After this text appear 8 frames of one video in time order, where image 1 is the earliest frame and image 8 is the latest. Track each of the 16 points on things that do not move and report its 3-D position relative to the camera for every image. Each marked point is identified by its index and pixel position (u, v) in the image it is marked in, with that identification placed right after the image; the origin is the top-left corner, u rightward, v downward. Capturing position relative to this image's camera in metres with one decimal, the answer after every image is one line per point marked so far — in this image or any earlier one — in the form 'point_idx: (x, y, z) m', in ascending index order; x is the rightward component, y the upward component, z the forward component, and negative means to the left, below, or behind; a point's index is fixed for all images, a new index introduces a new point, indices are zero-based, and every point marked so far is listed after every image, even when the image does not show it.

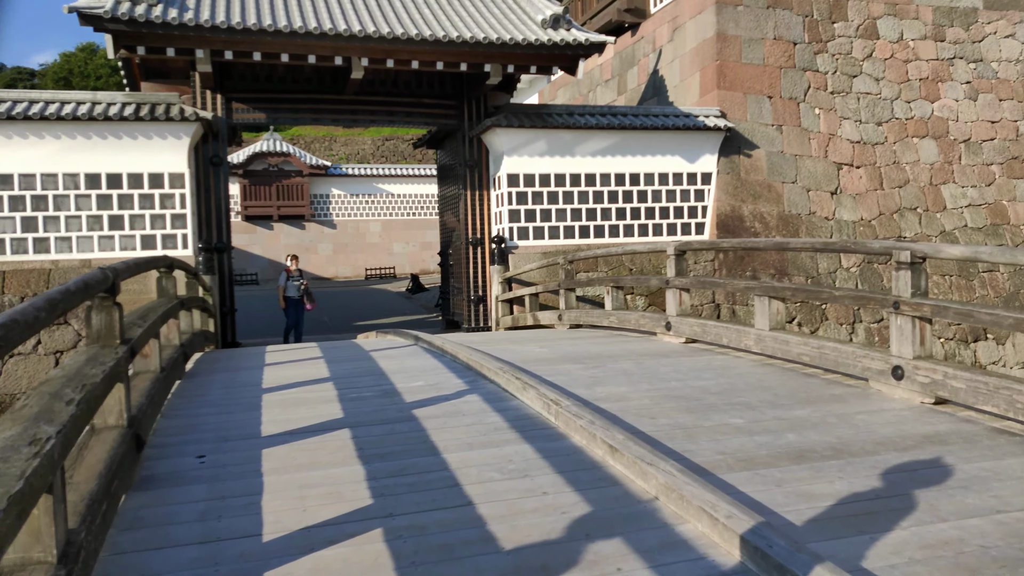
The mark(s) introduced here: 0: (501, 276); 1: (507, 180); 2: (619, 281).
0: (-0.2, +0.2, +9.7) m
1: (-0.1, +1.4, +9.8) m
2: (+0.9, +0.1, +6.6) m
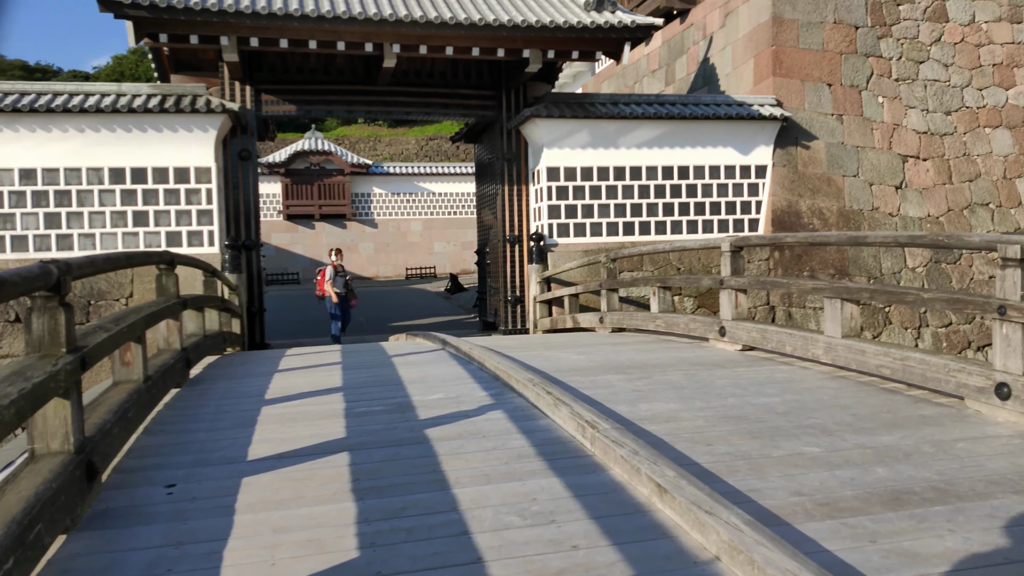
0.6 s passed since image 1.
0: (+0.3, +0.2, +9.2) m
1: (+0.4, +1.4, +9.3) m
2: (+1.2, +0.1, +6.0) m
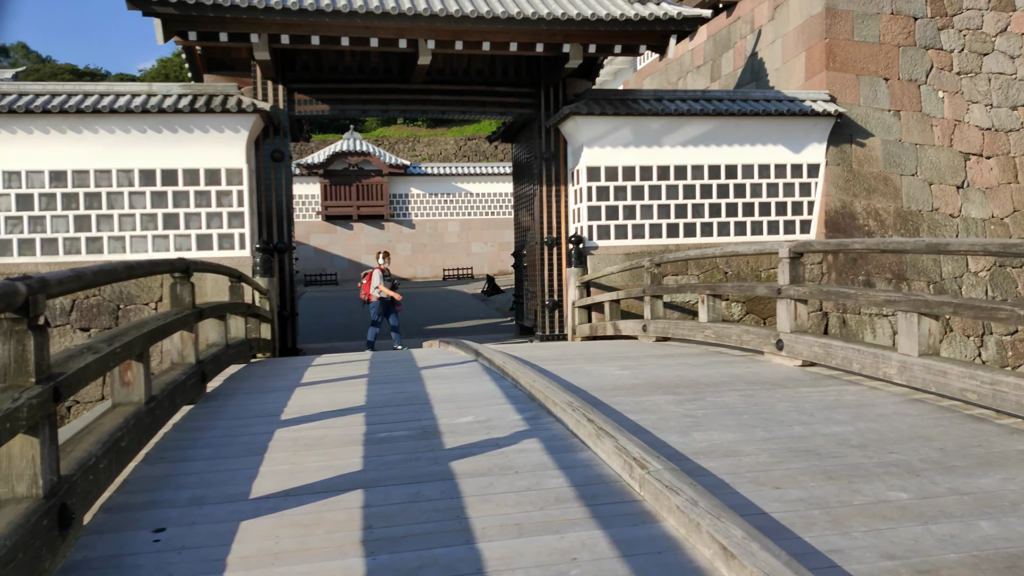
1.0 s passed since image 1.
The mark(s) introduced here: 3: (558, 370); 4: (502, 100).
0: (+0.7, +0.1, +8.8) m
1: (+0.9, +1.3, +8.9) m
2: (+1.5, 0.0, +5.6) m
3: (+0.3, -0.5, +4.6) m
4: (-0.1, +2.3, +9.4) m
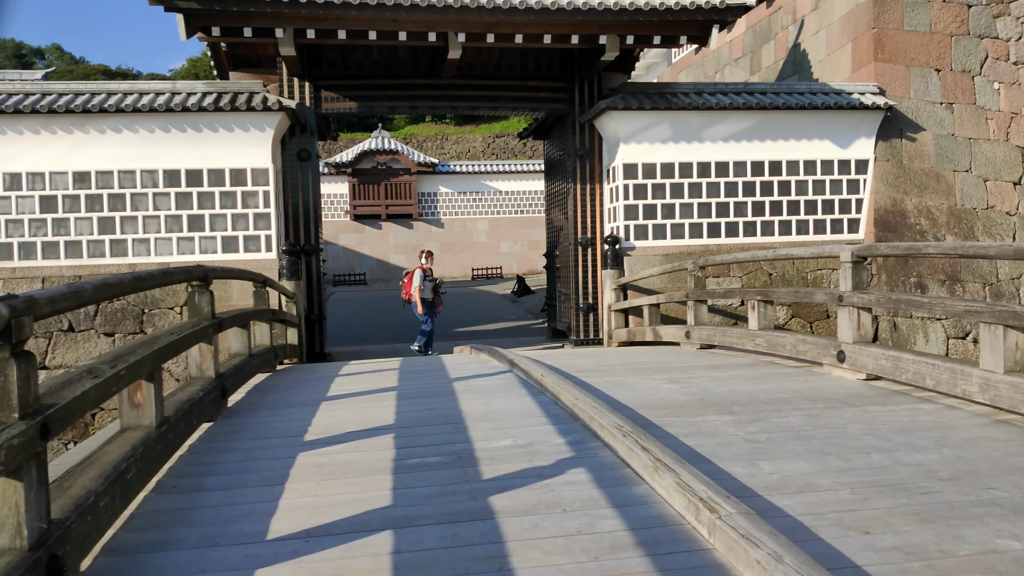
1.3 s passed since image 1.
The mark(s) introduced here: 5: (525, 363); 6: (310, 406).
0: (+1.1, +0.1, +8.5) m
1: (+1.2, +1.3, +8.6) m
2: (+1.7, 0.0, +5.2) m
3: (+0.5, -0.5, +4.3) m
4: (+0.3, +2.2, +9.1) m
5: (+0.1, -0.4, +4.6) m
6: (-1.0, -0.6, +4.0) m
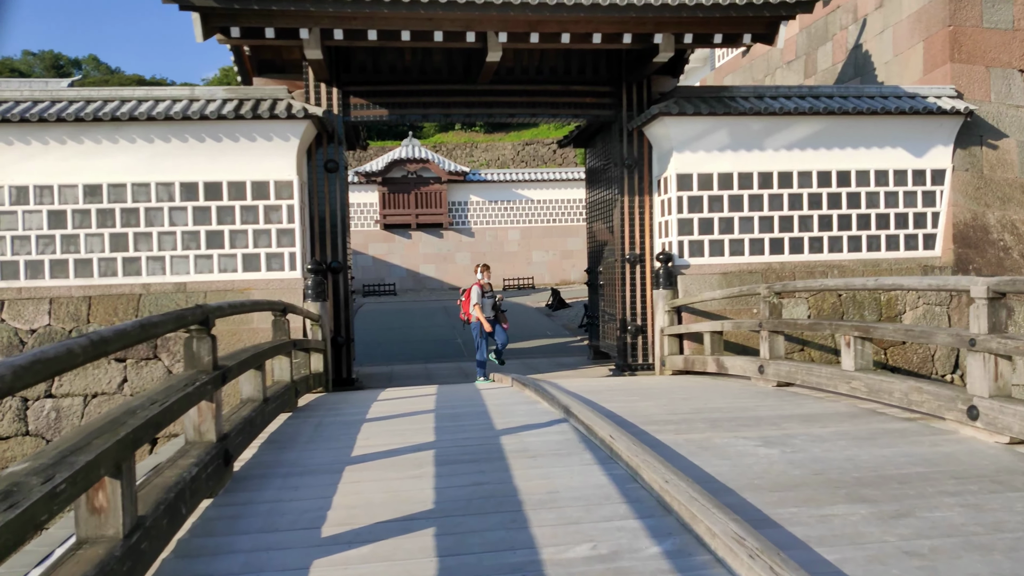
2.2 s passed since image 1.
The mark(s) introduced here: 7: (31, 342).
0: (+1.5, -0.1, +7.7) m
1: (+1.6, +1.1, +7.8) m
2: (+2.0, -0.2, +4.4) m
3: (+0.8, -0.7, +3.5) m
4: (+0.7, +2.0, +8.4) m
5: (+0.4, -0.6, +3.9) m
6: (-0.8, -0.8, +3.3) m
7: (-4.4, -0.5, +7.1) m
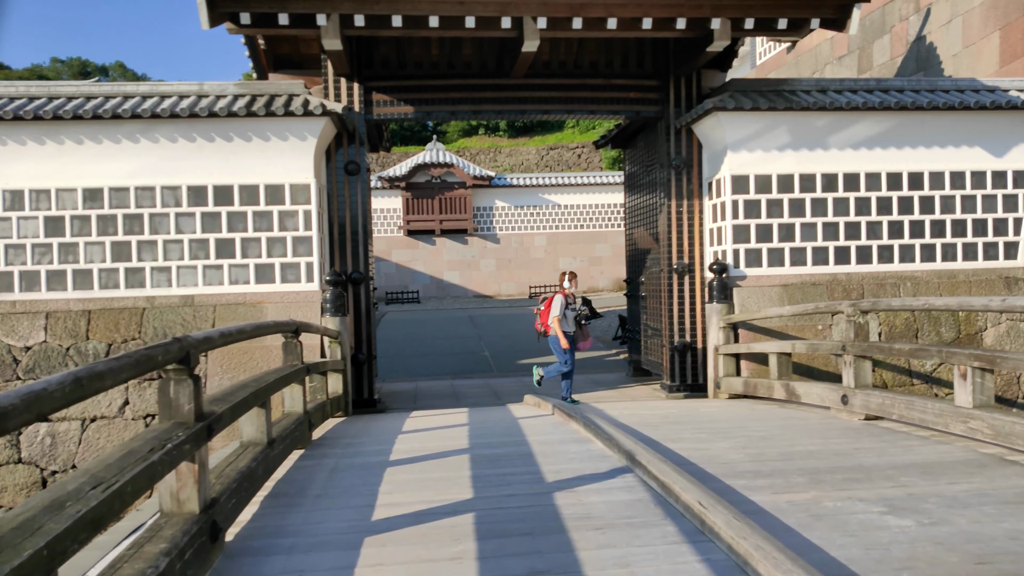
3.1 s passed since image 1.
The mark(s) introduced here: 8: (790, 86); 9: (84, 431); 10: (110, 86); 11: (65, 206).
0: (+1.9, -0.3, +6.9) m
1: (+2.0, +0.9, +7.1) m
2: (+2.3, -0.3, +3.7) m
3: (+1.0, -0.8, +2.8) m
4: (+1.1, +1.9, +7.7) m
5: (+0.6, -0.7, +3.2) m
6: (-0.6, -0.9, +2.6) m
7: (-4.1, -0.6, +6.5) m
8: (+2.6, +1.9, +7.3) m
9: (-3.4, -1.1, +6.3) m
10: (-3.5, +1.7, +6.7) m
11: (-3.7, +0.7, +6.5) m
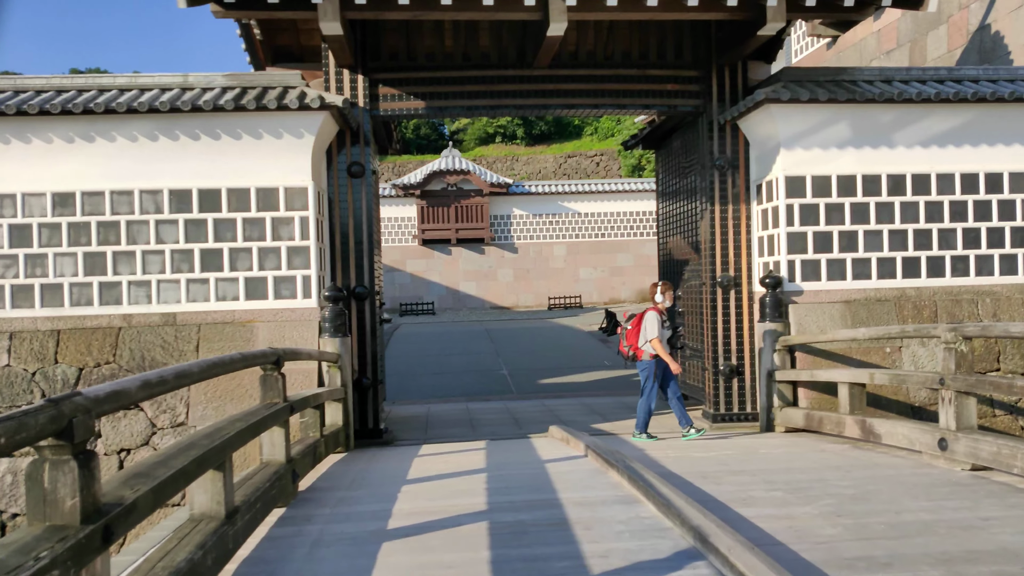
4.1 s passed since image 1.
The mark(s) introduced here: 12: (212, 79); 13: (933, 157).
0: (+2.0, -0.4, +6.1) m
1: (+2.2, +0.8, +6.2) m
2: (+2.4, -0.4, +2.8) m
3: (+1.1, -0.9, +2.0) m
4: (+1.3, +1.7, +6.9) m
5: (+0.7, -0.8, +2.3) m
6: (-0.5, -1.0, +1.8) m
7: (-3.9, -0.7, +5.8) m
8: (+2.8, +1.8, +6.5) m
9: (-3.3, -1.3, +5.5) m
10: (-3.3, +1.6, +6.0) m
11: (-3.6, +0.6, +5.8) m
12: (-2.3, +1.6, +6.0) m
13: (+3.4, +1.1, +6.4) m
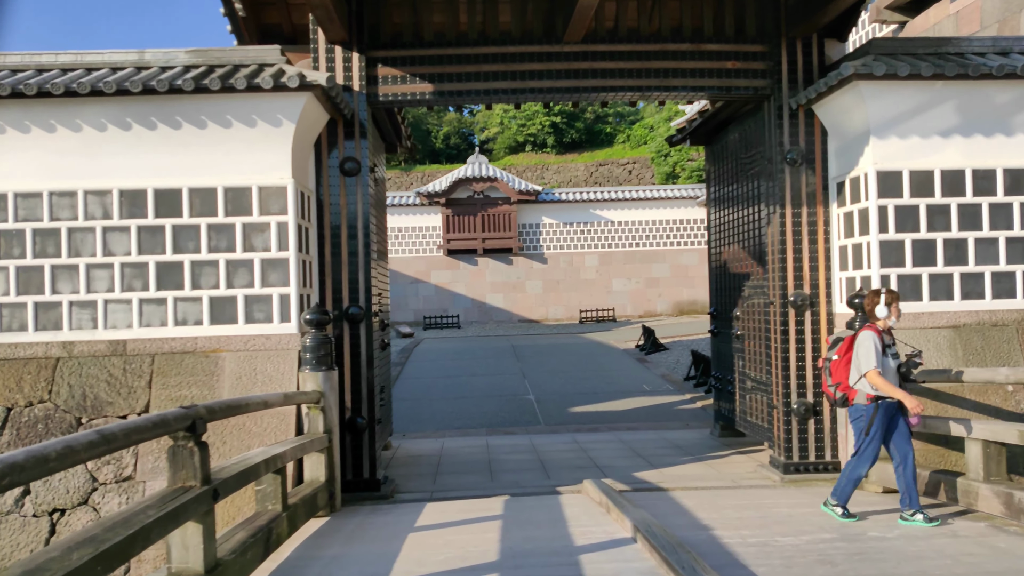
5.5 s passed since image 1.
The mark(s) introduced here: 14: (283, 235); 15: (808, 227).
0: (+2.2, -0.5, +4.9) m
1: (+2.3, +0.7, +5.0) m
2: (+2.4, -0.5, +1.6) m
3: (+1.1, -1.0, +0.8) m
4: (+1.5, +1.6, +5.7) m
5: (+0.7, -0.9, +1.1) m
6: (-0.5, -1.0, +0.7) m
7: (-3.7, -0.9, +4.8) m
8: (+3.0, +1.6, +5.2) m
9: (-3.1, -1.4, +4.5) m
10: (-3.1, +1.5, +5.0) m
11: (-3.4, +0.4, +4.8) m
12: (-2.1, +1.5, +5.0) m
13: (+3.6, +0.9, +5.1) m
14: (-1.4, +0.3, +4.8) m
15: (+2.1, +0.4, +5.5) m
